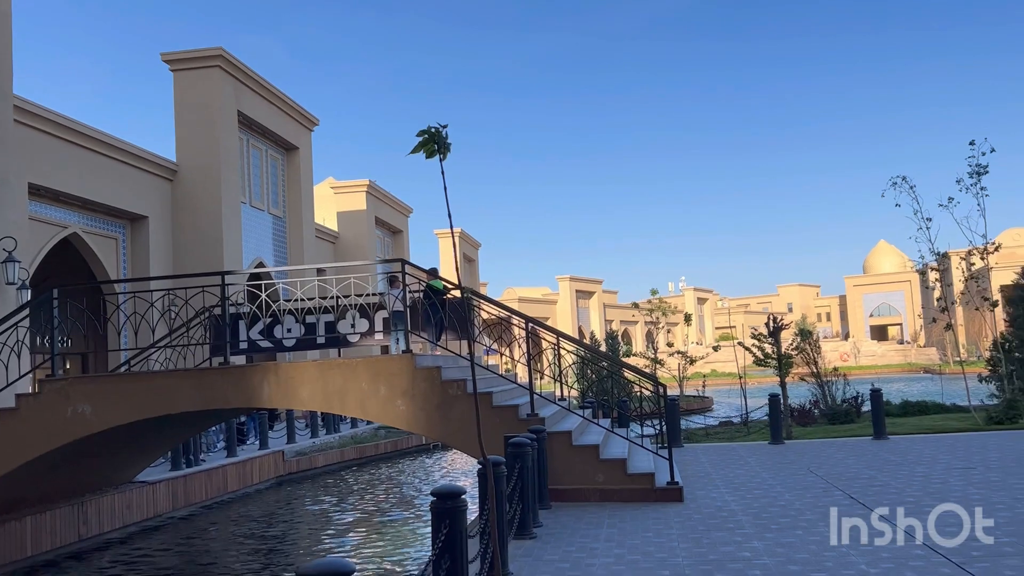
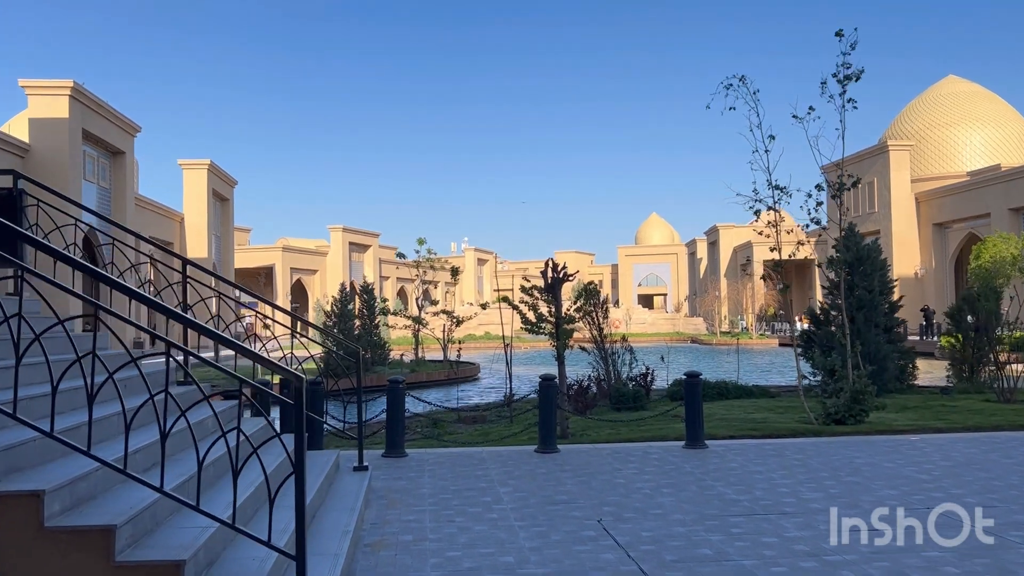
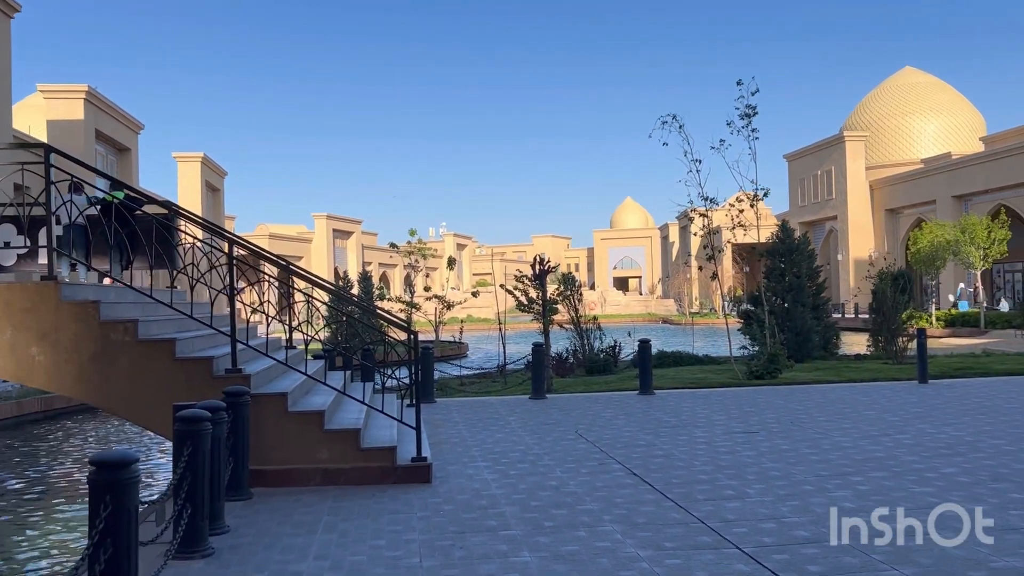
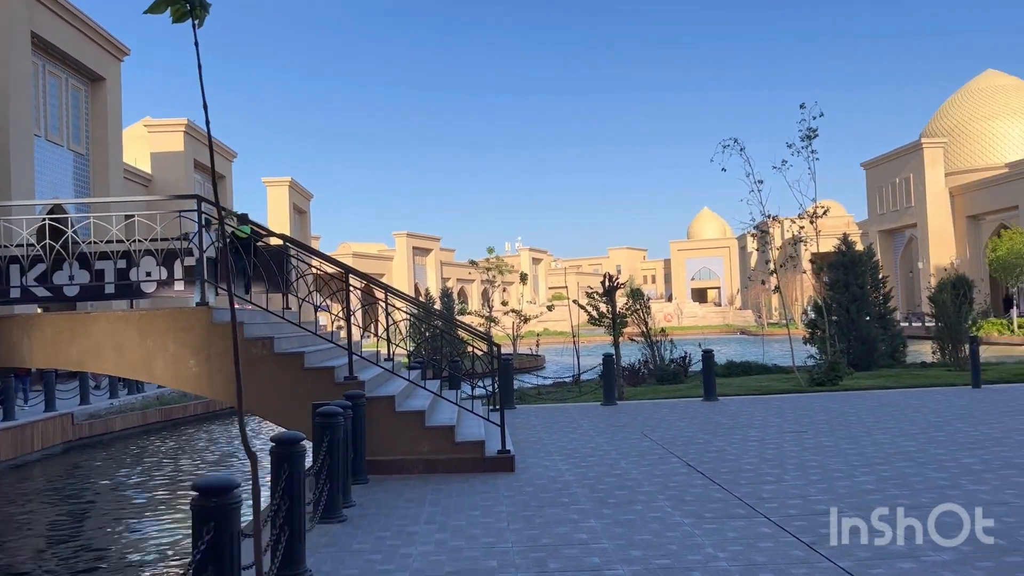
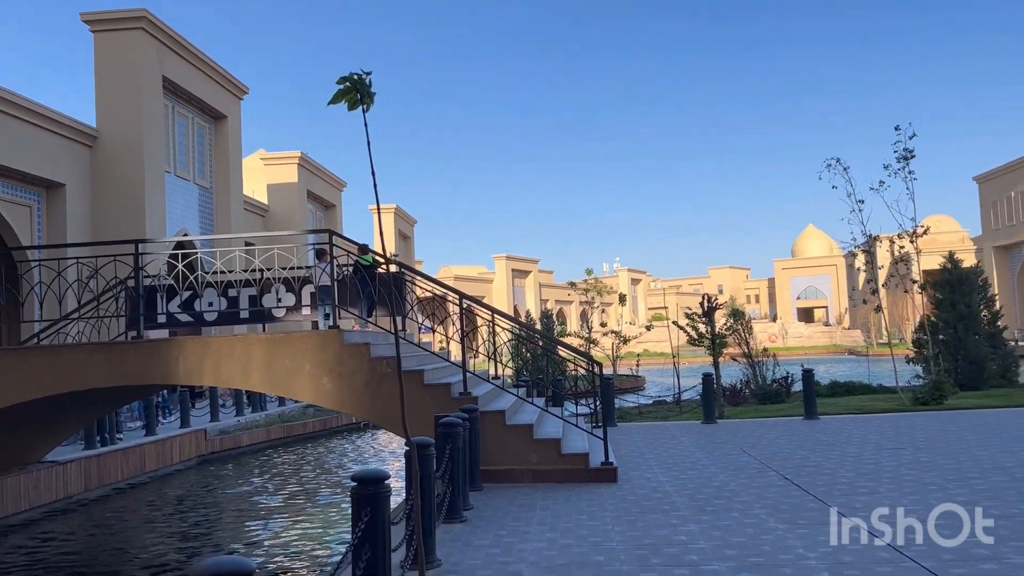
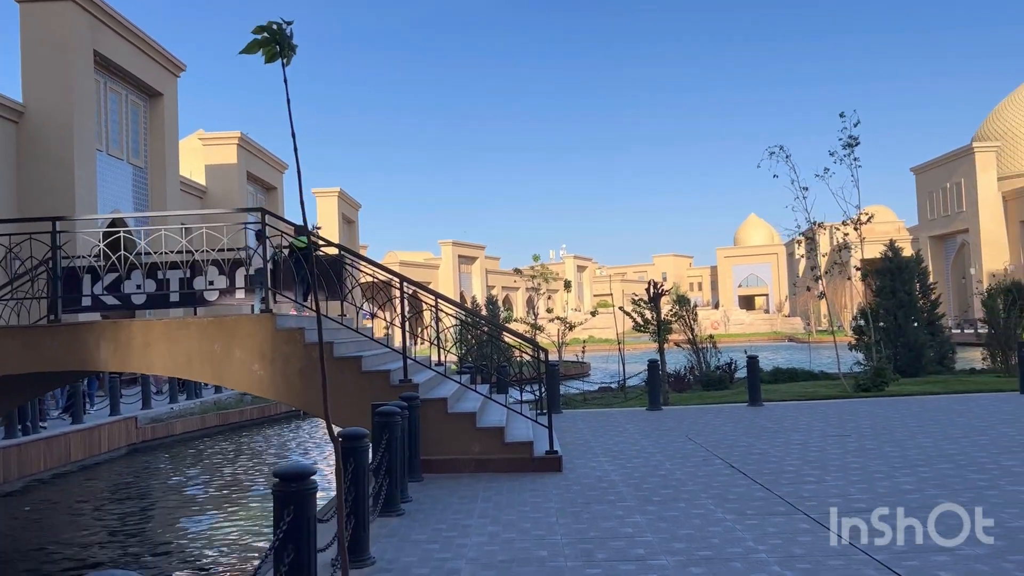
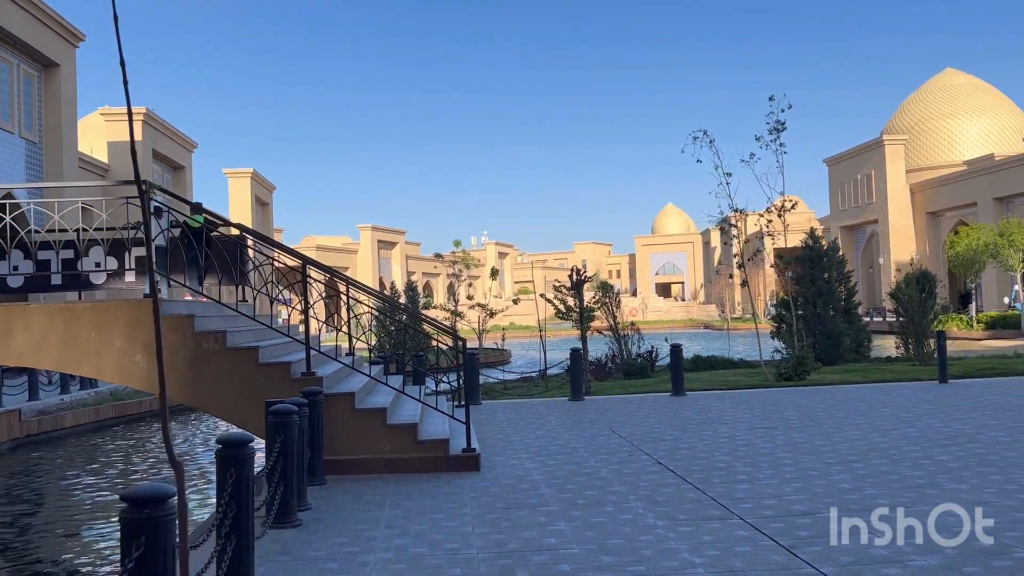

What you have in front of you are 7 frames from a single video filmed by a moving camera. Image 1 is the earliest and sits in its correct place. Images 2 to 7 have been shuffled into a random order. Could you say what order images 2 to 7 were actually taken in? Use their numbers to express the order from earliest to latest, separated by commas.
5, 6, 4, 7, 3, 2
